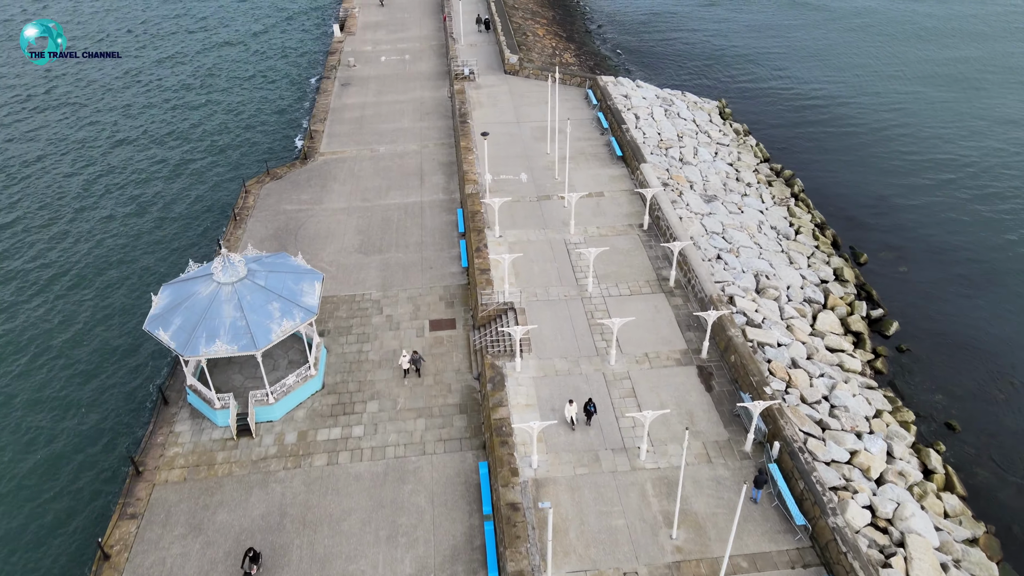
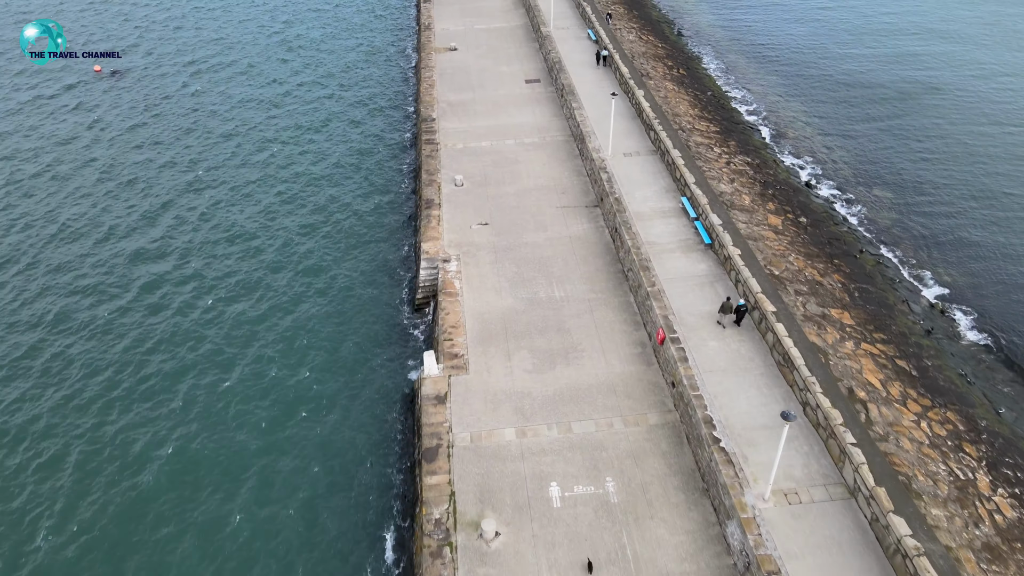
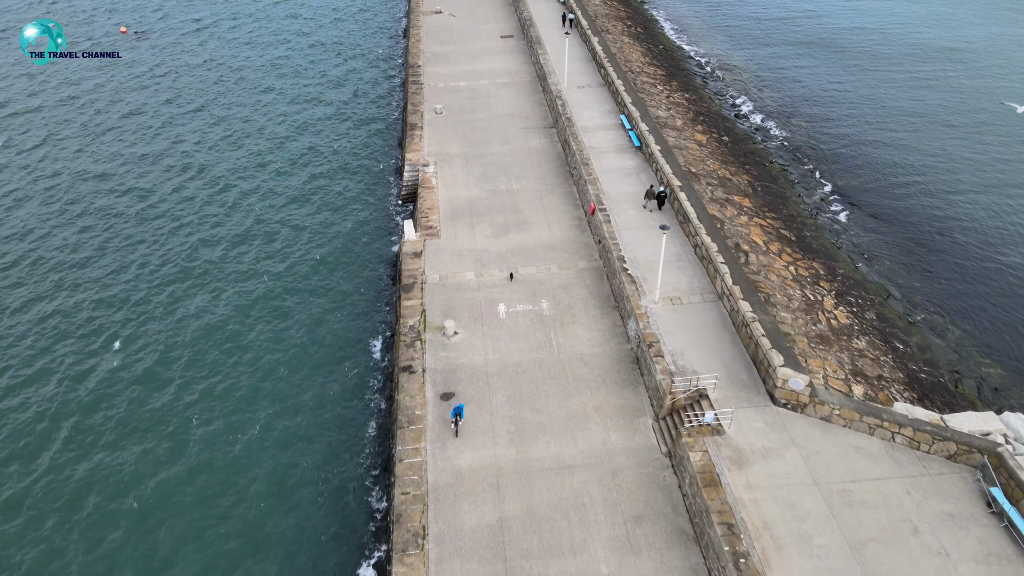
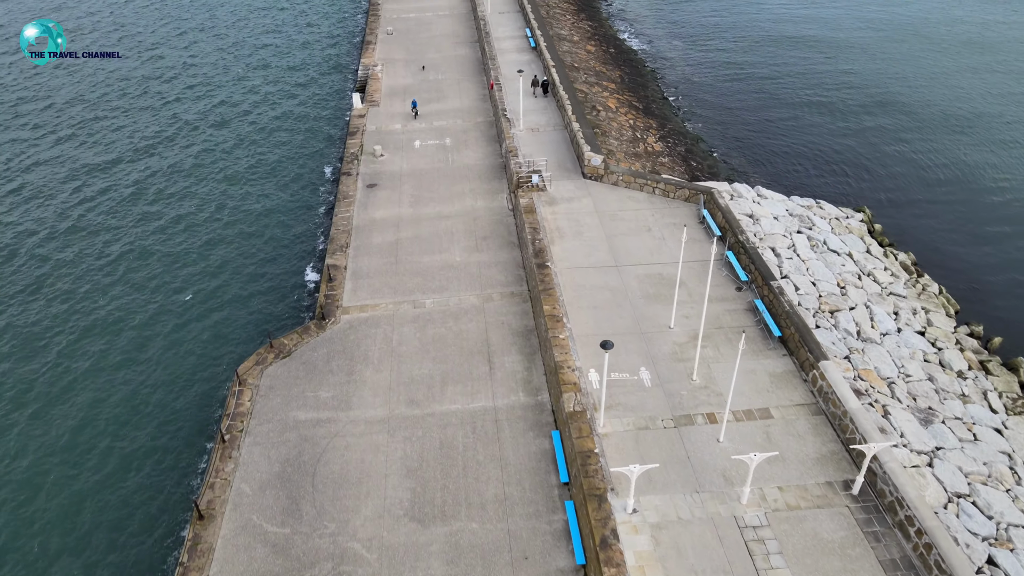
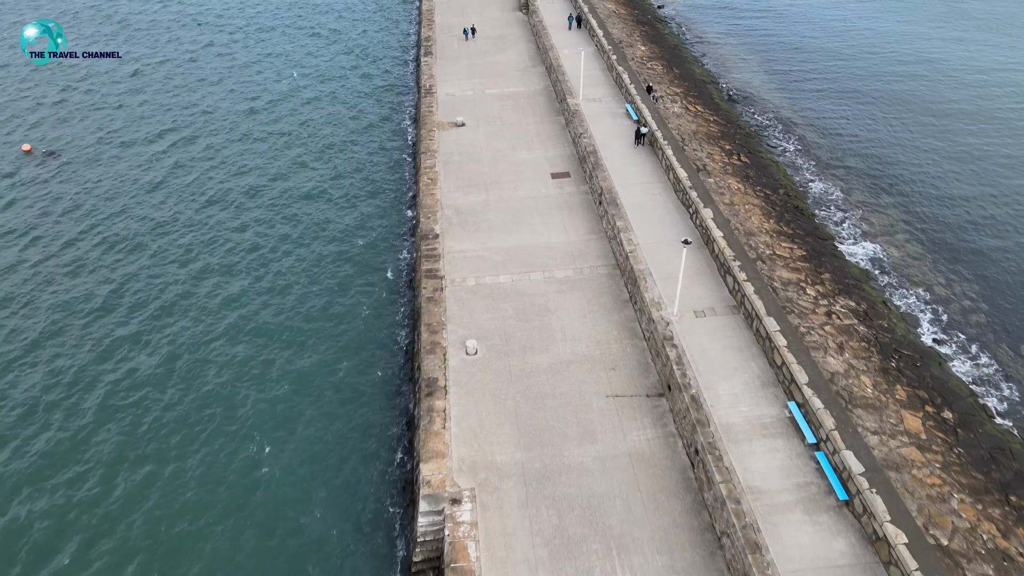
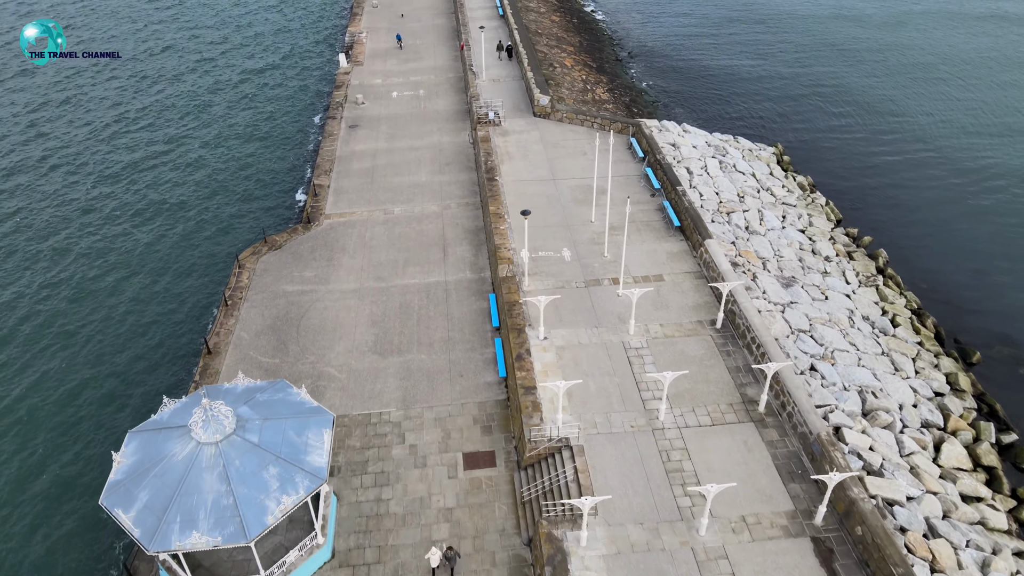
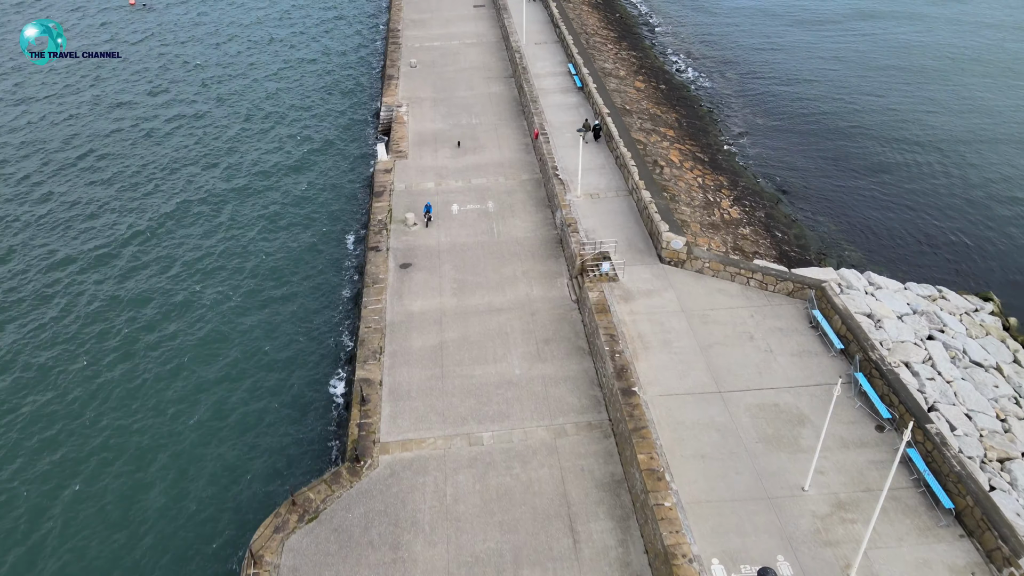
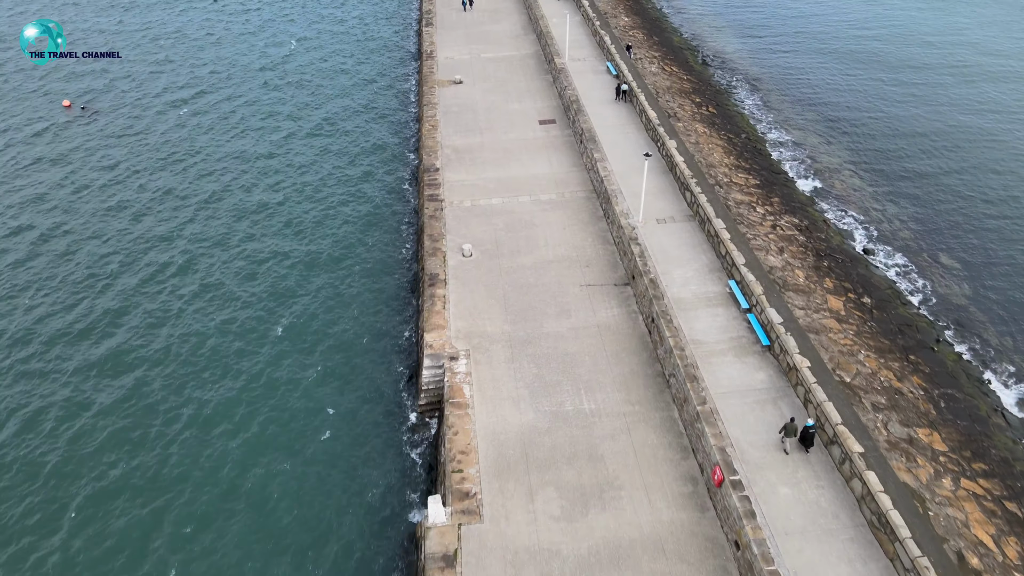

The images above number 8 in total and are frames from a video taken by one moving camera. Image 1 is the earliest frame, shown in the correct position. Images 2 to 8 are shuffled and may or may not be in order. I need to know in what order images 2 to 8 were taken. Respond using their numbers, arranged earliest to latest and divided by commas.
6, 4, 7, 3, 2, 8, 5
